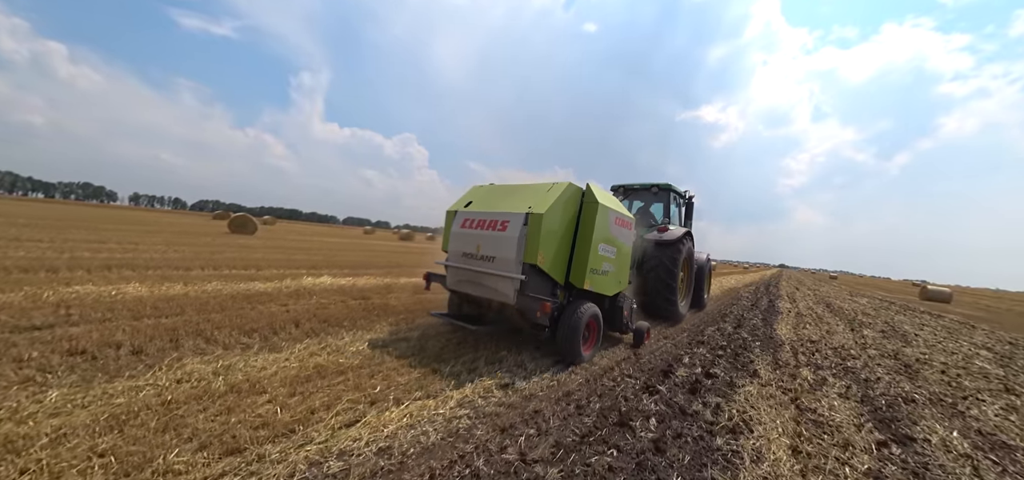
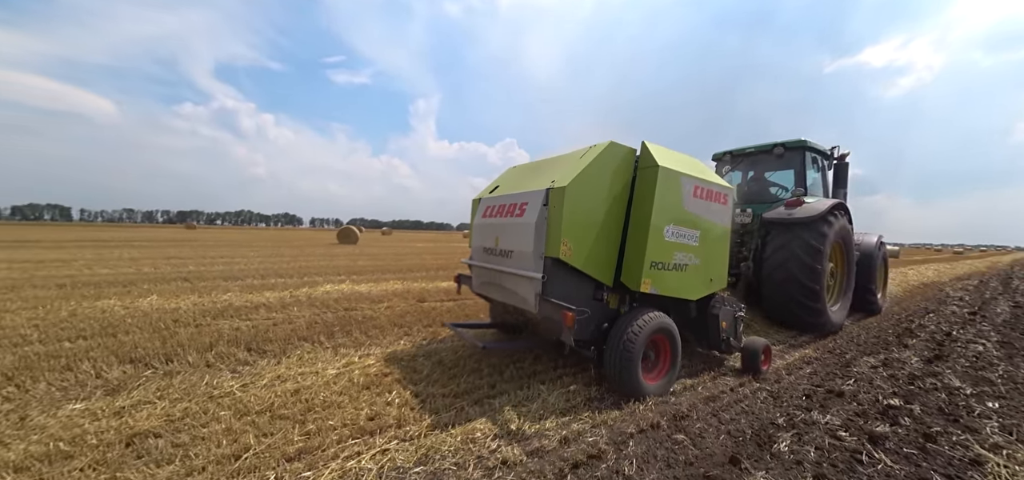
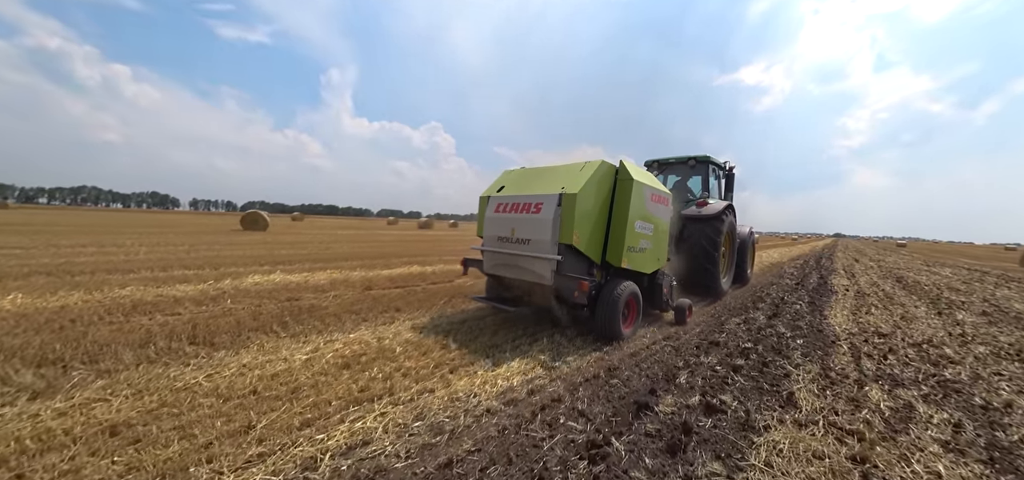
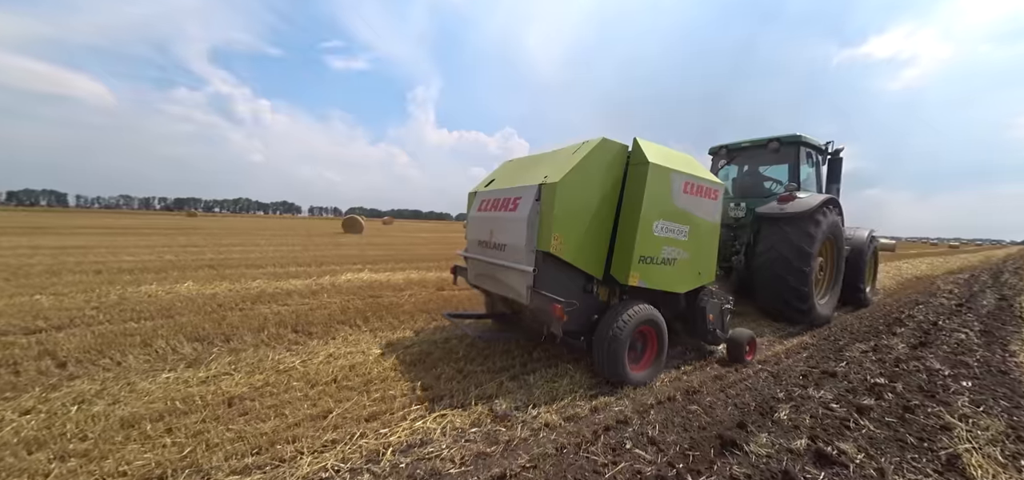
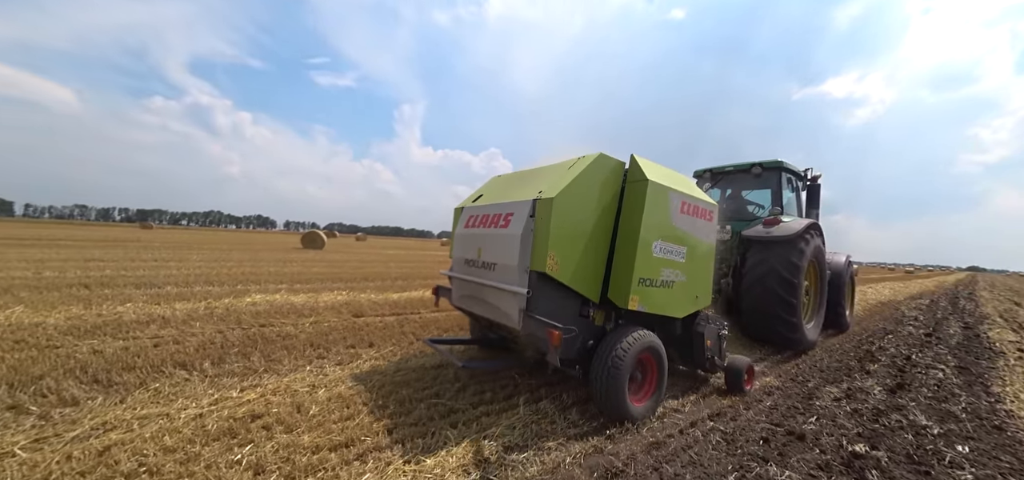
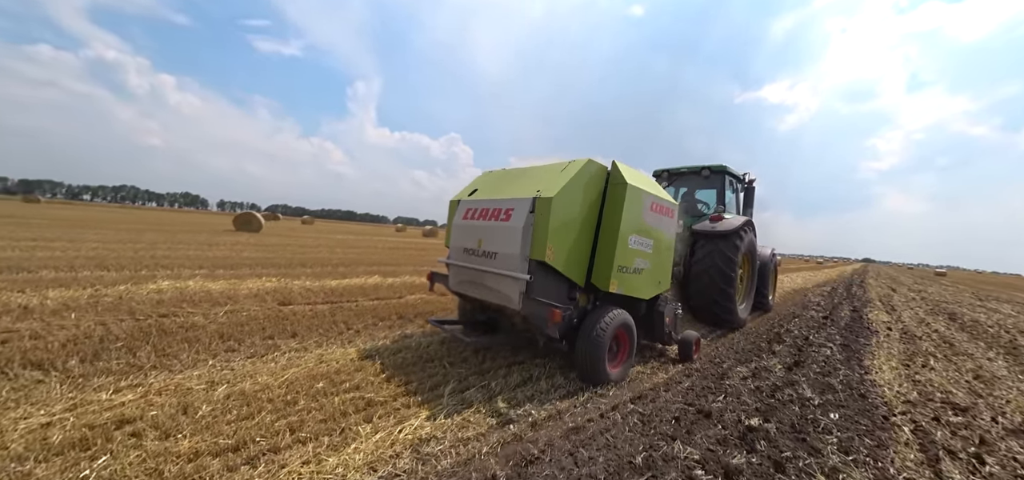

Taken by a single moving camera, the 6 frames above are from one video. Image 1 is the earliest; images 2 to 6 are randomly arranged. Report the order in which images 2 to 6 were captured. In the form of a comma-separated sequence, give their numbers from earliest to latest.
3, 6, 5, 2, 4
